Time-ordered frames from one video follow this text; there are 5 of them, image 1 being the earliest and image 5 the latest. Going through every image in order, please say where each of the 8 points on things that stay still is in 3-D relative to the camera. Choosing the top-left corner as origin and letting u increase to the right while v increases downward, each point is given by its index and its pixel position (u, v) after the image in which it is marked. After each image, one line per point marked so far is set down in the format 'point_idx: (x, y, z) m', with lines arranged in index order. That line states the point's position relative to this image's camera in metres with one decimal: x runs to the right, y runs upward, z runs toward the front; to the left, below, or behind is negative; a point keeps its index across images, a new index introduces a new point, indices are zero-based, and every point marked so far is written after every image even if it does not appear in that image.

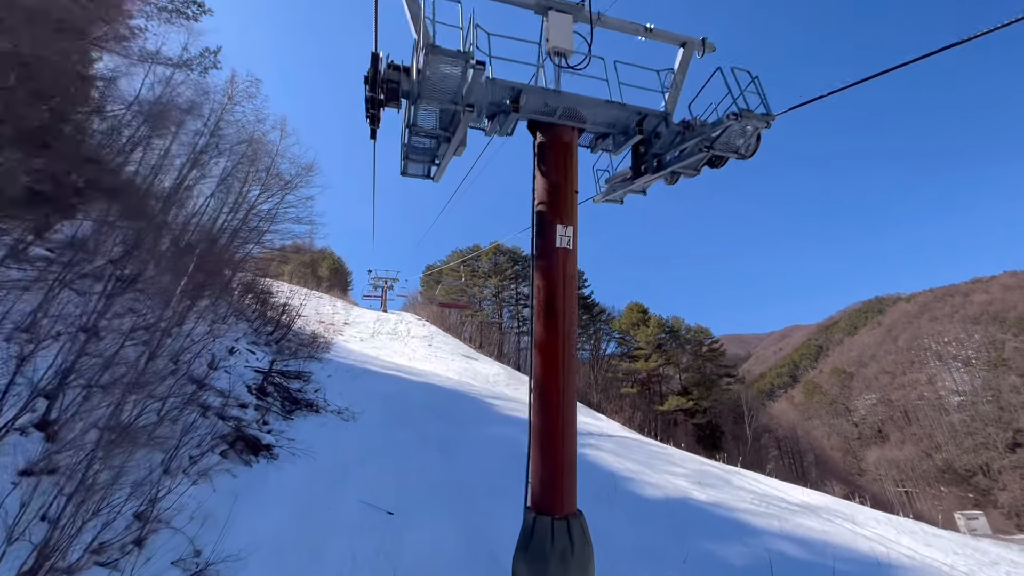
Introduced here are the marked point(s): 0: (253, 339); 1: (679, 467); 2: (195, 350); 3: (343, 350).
0: (-7.1, -1.5, +13.4) m
1: (+2.7, -2.9, +7.9) m
2: (-5.6, -1.1, +8.7) m
3: (-6.7, -2.5, +19.8) m
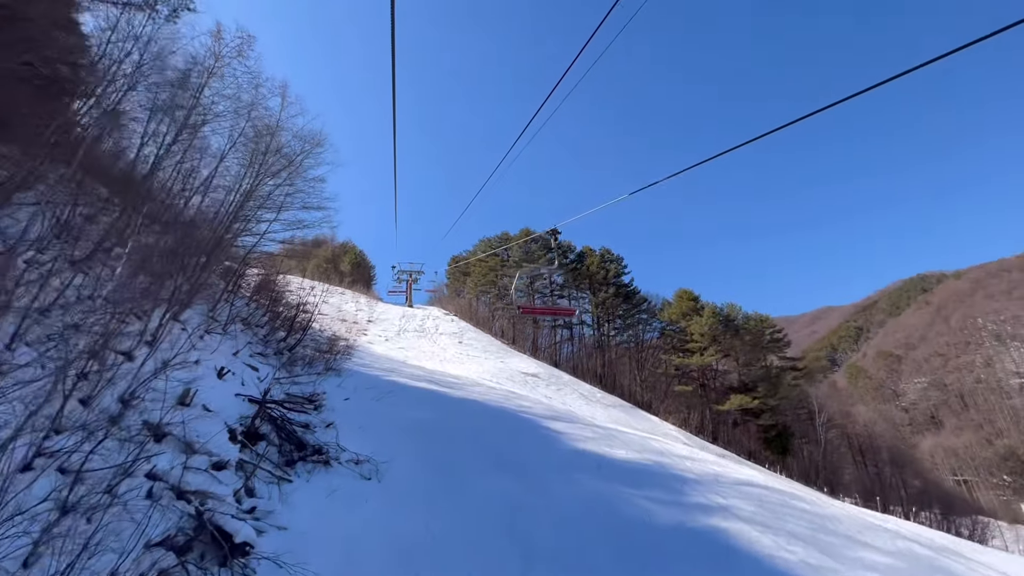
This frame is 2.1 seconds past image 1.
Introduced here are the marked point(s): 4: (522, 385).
0: (-5.8, -1.5, +11.1) m
1: (+3.8, -2.8, +5.1) m
2: (-4.6, -1.2, +6.3) m
3: (-5.1, -2.4, +17.5) m
4: (+0.3, -3.6, +17.9) m
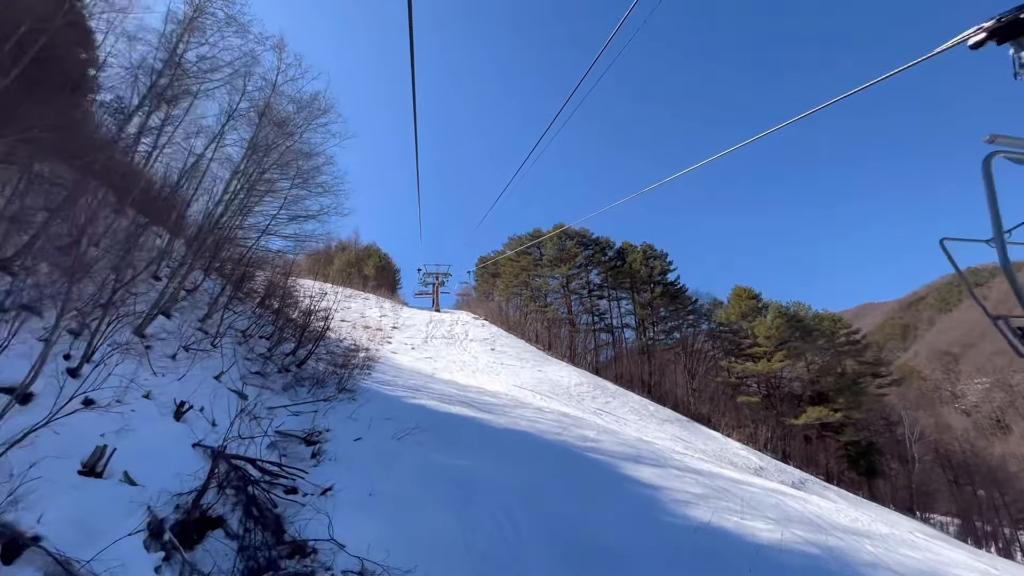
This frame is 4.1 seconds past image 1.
0: (-4.8, -1.6, +8.8) m
1: (+4.5, -2.6, +2.4) m
2: (-3.8, -1.2, +4.0) m
3: (-3.7, -2.5, +15.1) m
4: (+1.8, -3.6, +15.3) m
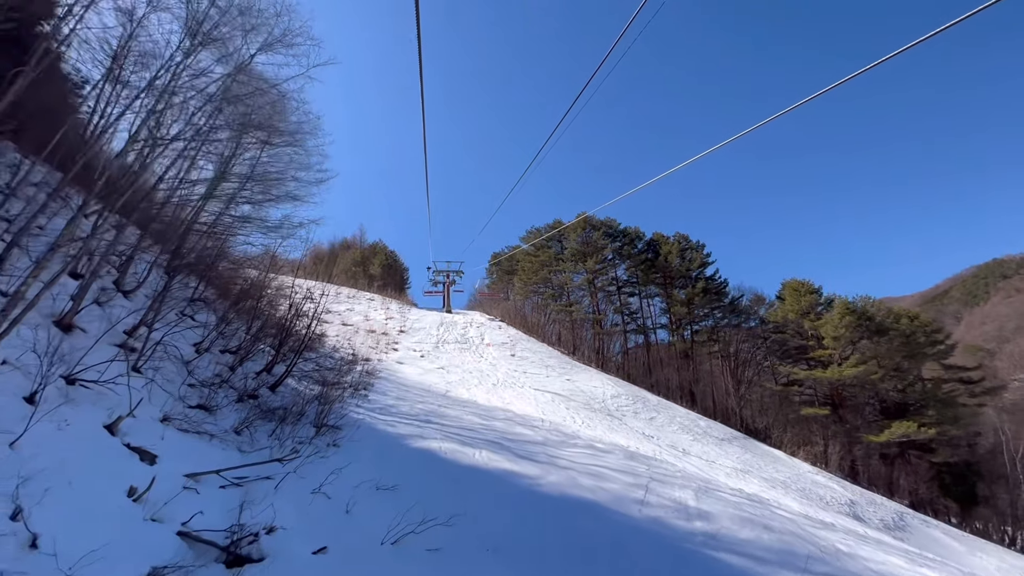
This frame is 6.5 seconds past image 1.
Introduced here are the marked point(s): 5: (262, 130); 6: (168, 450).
0: (-4.1, -1.6, +5.9) m
1: (+5.1, -2.5, -0.8) m
2: (-3.2, -1.2, +1.0) m
3: (-2.9, -2.4, +12.1) m
4: (+2.6, -3.4, +12.2) m
5: (-5.3, +3.4, +10.5) m
6: (-3.7, -1.7, +5.3) m
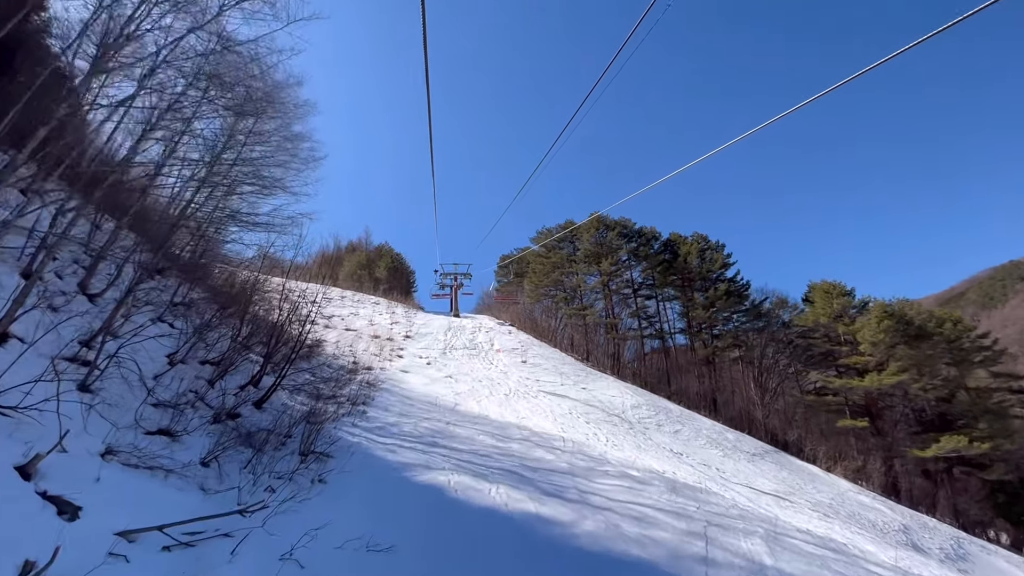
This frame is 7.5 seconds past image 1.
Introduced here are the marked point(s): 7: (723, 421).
0: (-3.8, -1.6, +4.7) m
1: (+5.3, -2.4, -2.1) m
2: (-3.0, -1.1, -0.2) m
3: (-2.5, -2.5, +10.9) m
4: (+3.0, -3.5, +10.9) m
5: (-5.0, +3.3, +9.4) m
6: (-3.4, -1.7, +4.1) m
7: (+7.9, -5.0, +18.5) m
